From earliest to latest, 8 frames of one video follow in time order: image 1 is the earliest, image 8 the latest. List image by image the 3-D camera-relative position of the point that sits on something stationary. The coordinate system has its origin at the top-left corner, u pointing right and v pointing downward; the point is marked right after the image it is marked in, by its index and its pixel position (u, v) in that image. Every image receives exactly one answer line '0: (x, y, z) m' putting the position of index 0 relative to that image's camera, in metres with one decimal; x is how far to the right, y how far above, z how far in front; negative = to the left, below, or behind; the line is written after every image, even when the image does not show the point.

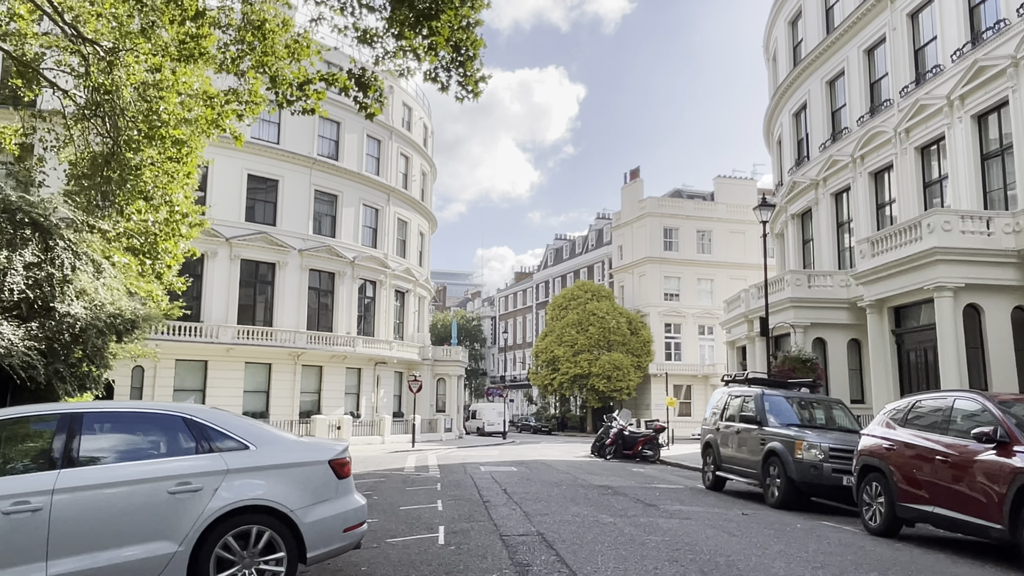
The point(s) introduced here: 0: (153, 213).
0: (-8.4, +1.8, +18.8) m
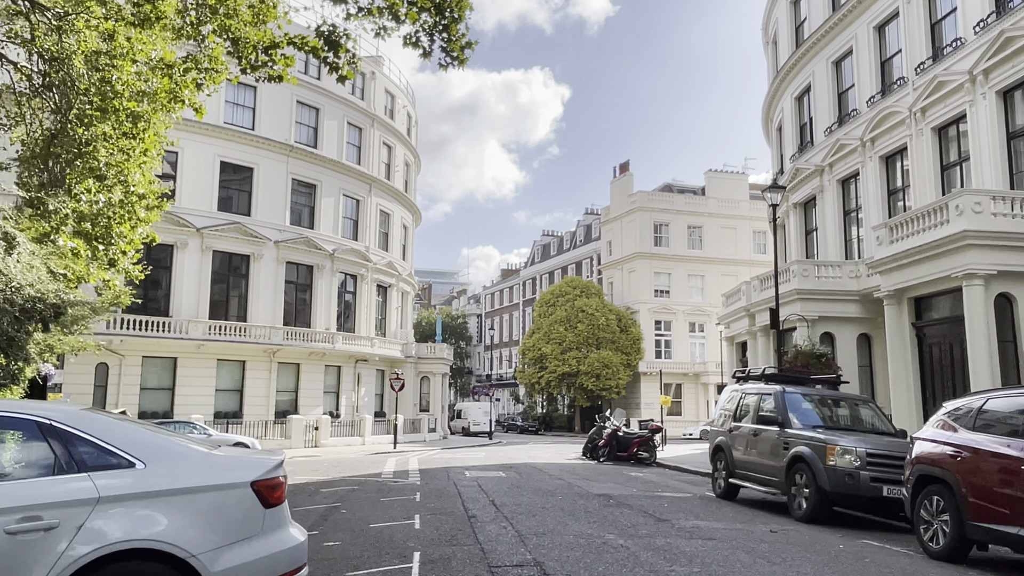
0: (-8.6, +2.0, +17.1) m
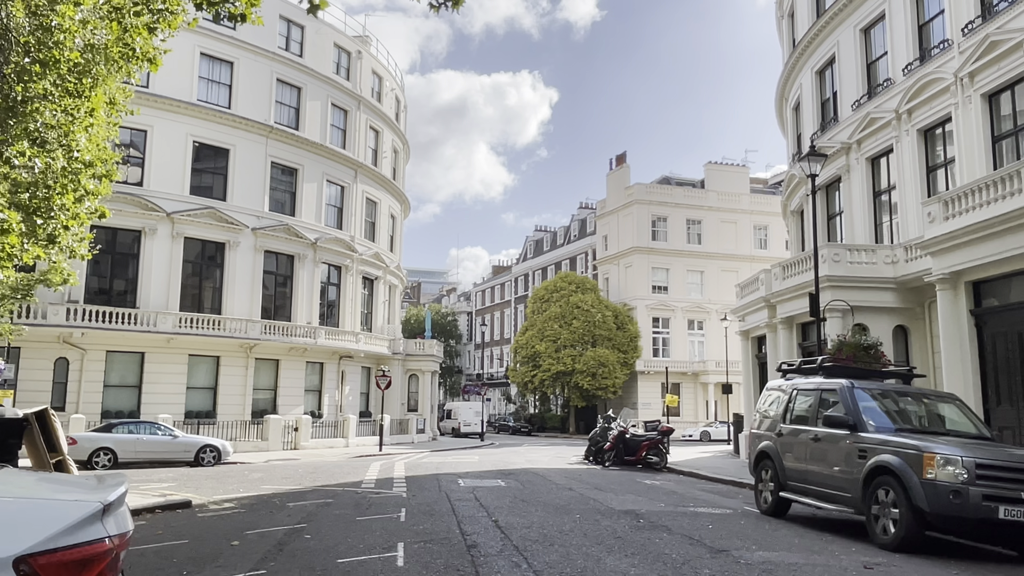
0: (-8.6, +2.4, +14.8) m
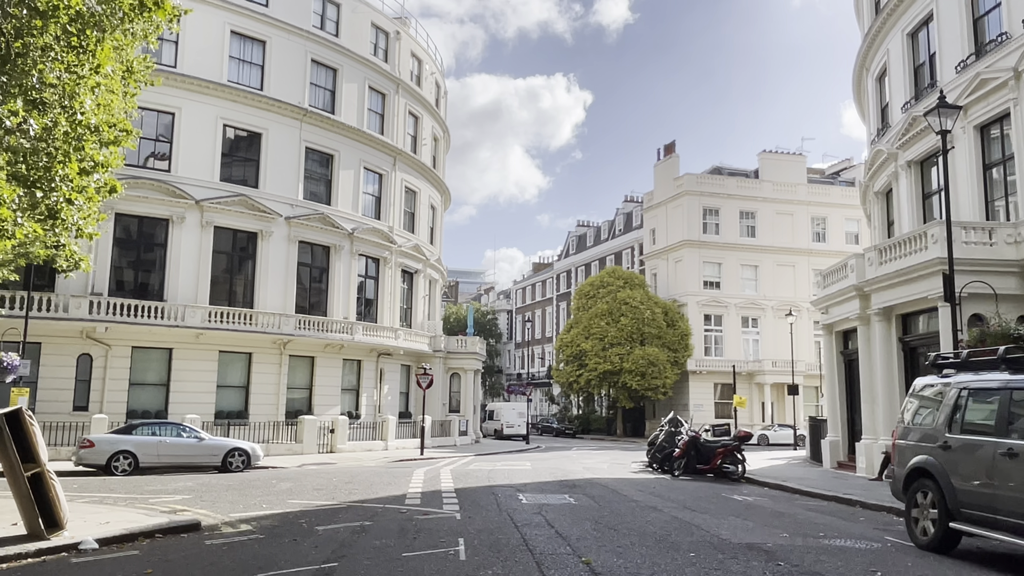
0: (-7.5, +2.7, +13.0) m
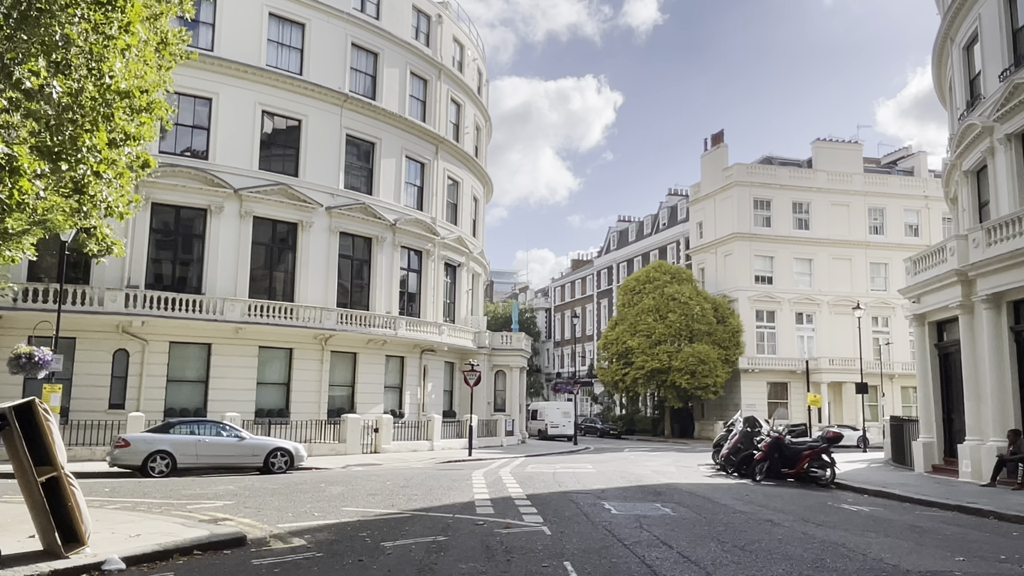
0: (-6.4, +2.9, +11.8) m
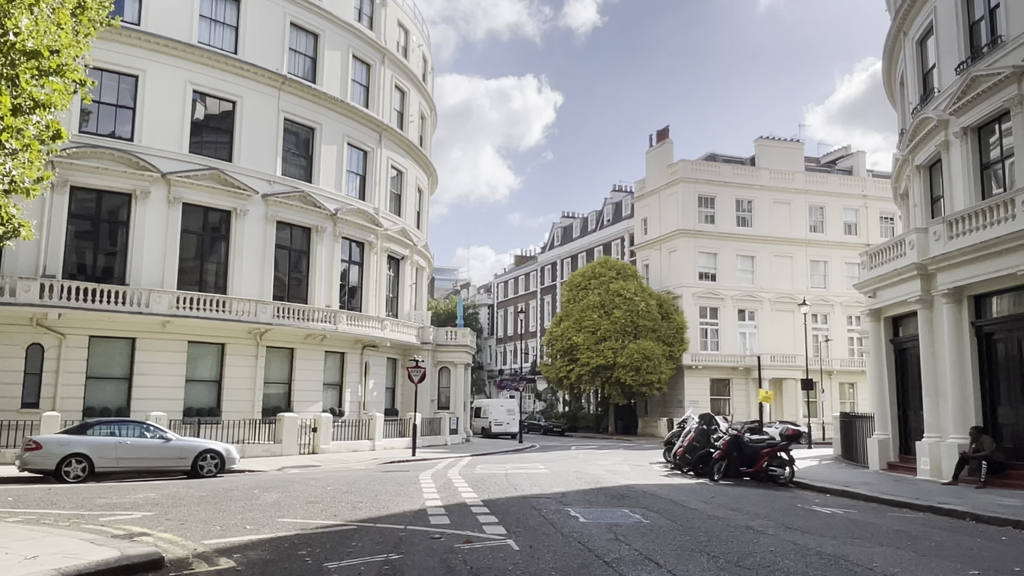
0: (-7.0, +3.2, +10.3) m
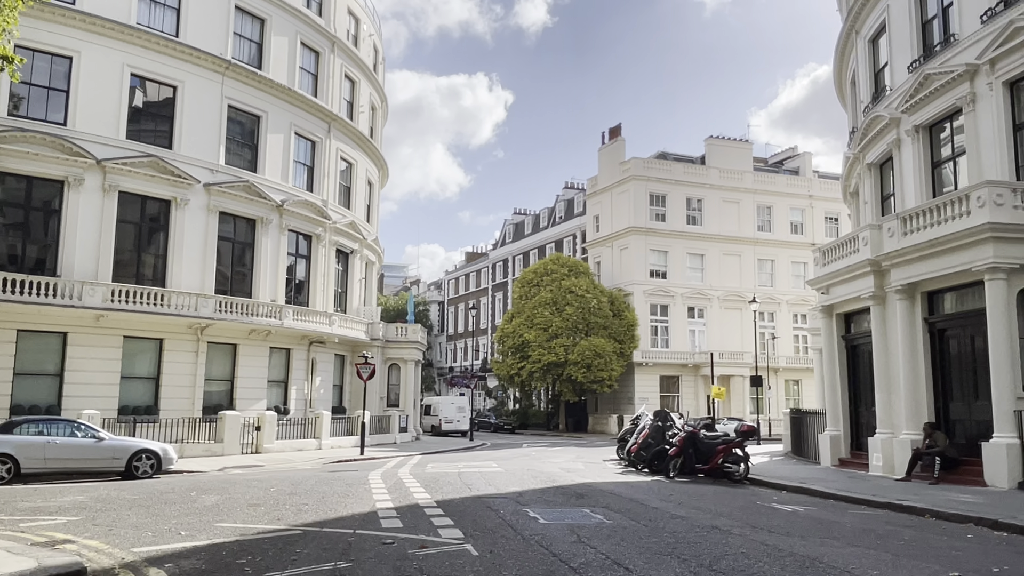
0: (-7.5, +3.3, +9.4) m
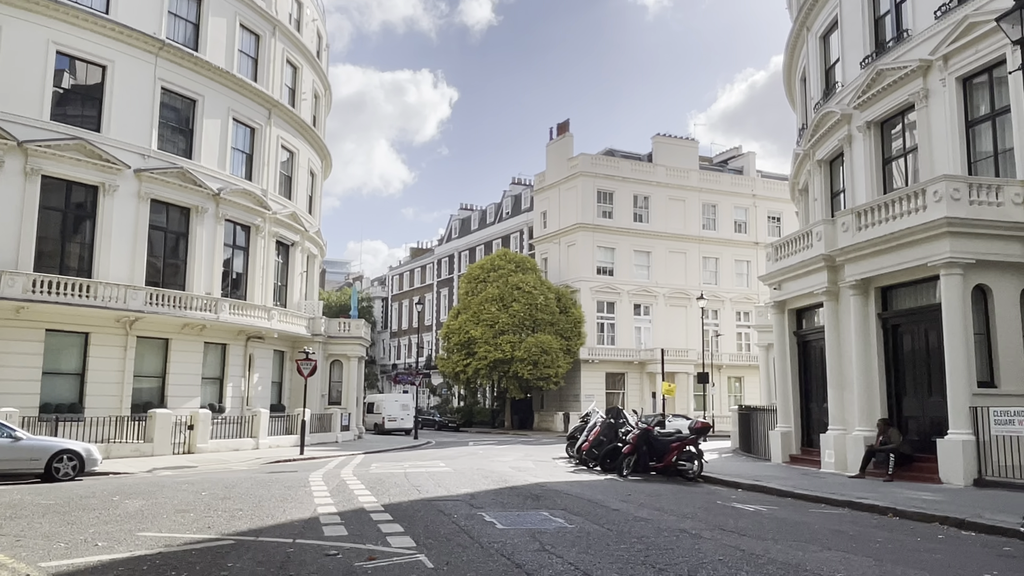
0: (-7.9, +3.5, +8.2) m
